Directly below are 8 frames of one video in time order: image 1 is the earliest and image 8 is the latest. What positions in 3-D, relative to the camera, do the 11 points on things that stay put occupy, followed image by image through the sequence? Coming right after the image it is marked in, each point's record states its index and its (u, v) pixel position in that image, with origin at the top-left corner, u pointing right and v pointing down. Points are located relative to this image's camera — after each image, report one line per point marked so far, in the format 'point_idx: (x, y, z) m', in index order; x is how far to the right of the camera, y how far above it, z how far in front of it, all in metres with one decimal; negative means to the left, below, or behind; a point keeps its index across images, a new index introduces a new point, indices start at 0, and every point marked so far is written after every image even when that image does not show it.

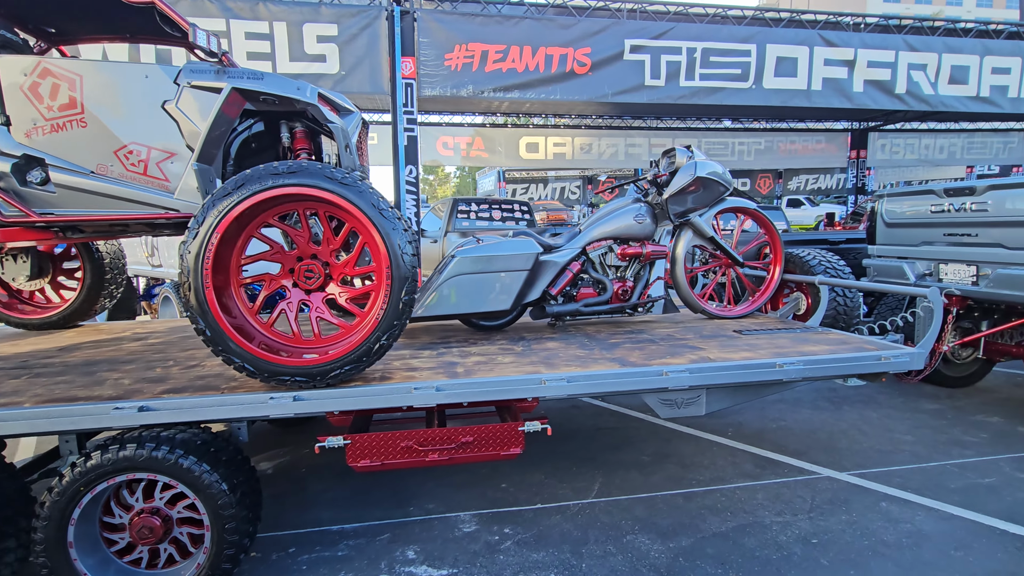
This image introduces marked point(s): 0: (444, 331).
0: (-0.4, -0.3, +3.3) m
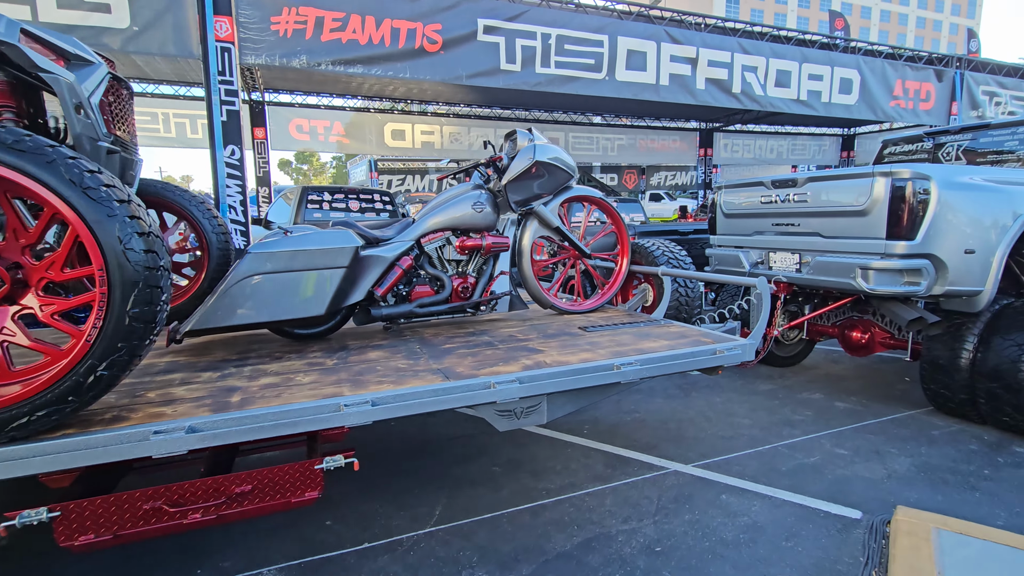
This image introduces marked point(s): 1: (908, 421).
0: (-1.4, -0.3, +2.7) m
1: (+2.9, -1.0, +3.8) m
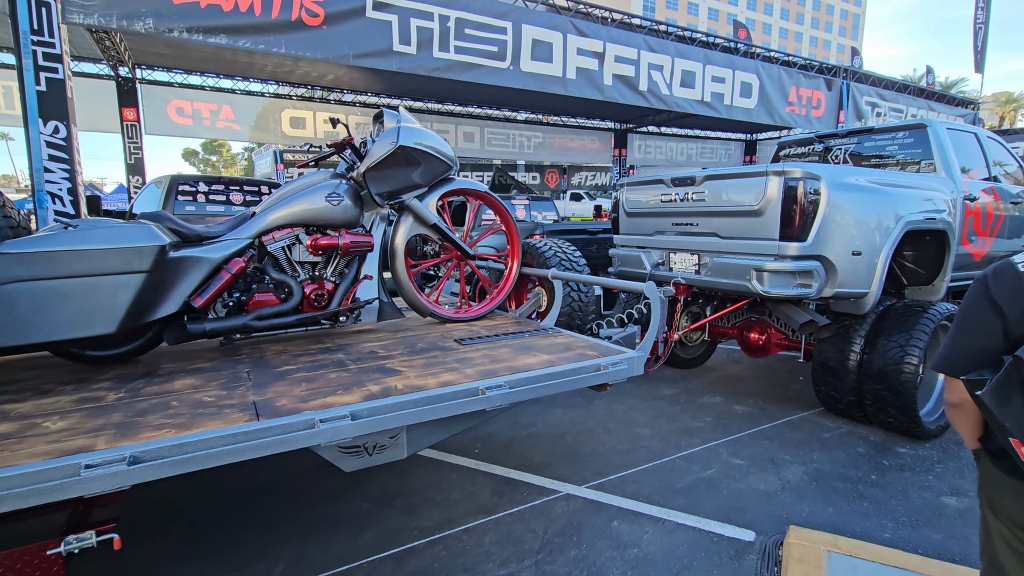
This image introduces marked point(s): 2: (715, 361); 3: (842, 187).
0: (-2.0, -0.3, +2.1) m
1: (+2.1, -1.0, +3.8) m
2: (+2.1, -0.8, +5.4) m
3: (+2.1, +0.6, +3.3) m
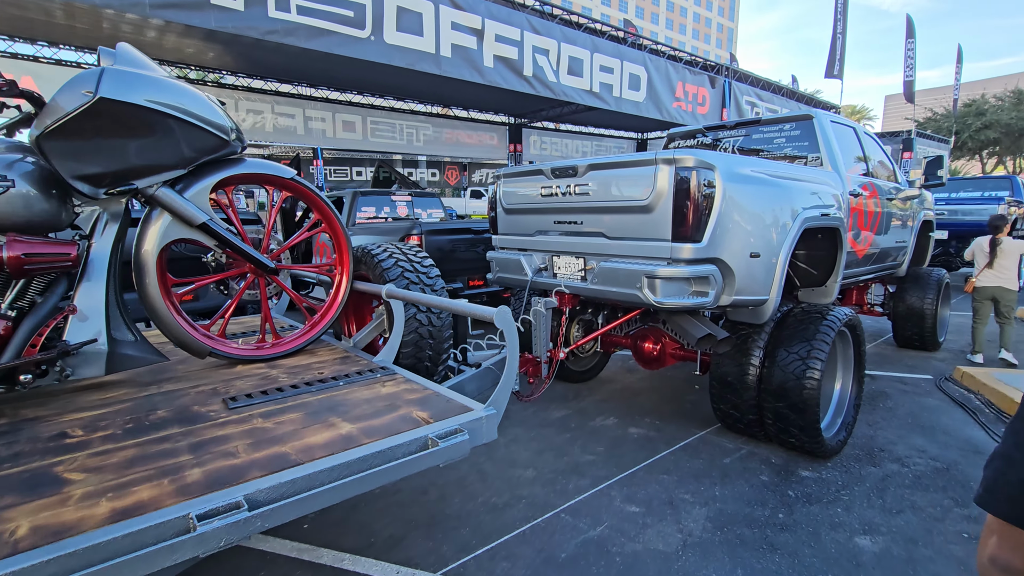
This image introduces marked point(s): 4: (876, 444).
0: (-2.5, -0.5, +0.9) m
1: (+1.2, -1.0, +3.4) m
2: (+0.9, -0.8, +5.0) m
3: (+1.3, +0.6, +2.9) m
4: (+2.4, -1.0, +3.4) m
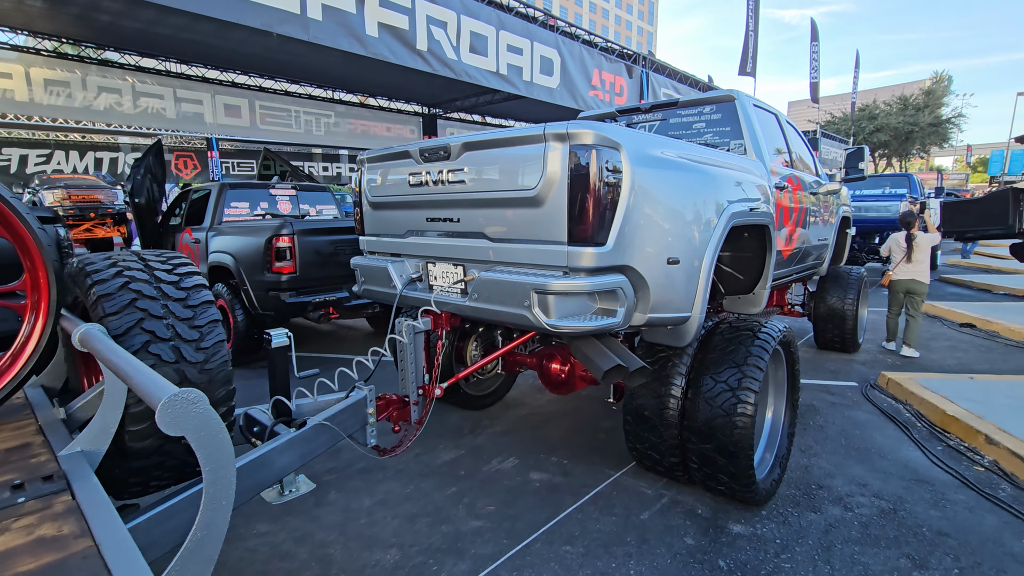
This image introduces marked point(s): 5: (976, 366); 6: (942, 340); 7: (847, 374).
0: (-2.9, -0.6, -0.2) m
1: (+0.5, -1.1, +2.7) m
2: (0.0, -0.9, +4.3) m
3: (+0.6, +0.5, +2.2) m
4: (+1.7, -1.1, +2.9) m
5: (+4.5, -0.8, +5.0) m
6: (+5.1, -0.6, +6.1) m
7: (+3.2, -0.8, +4.9) m
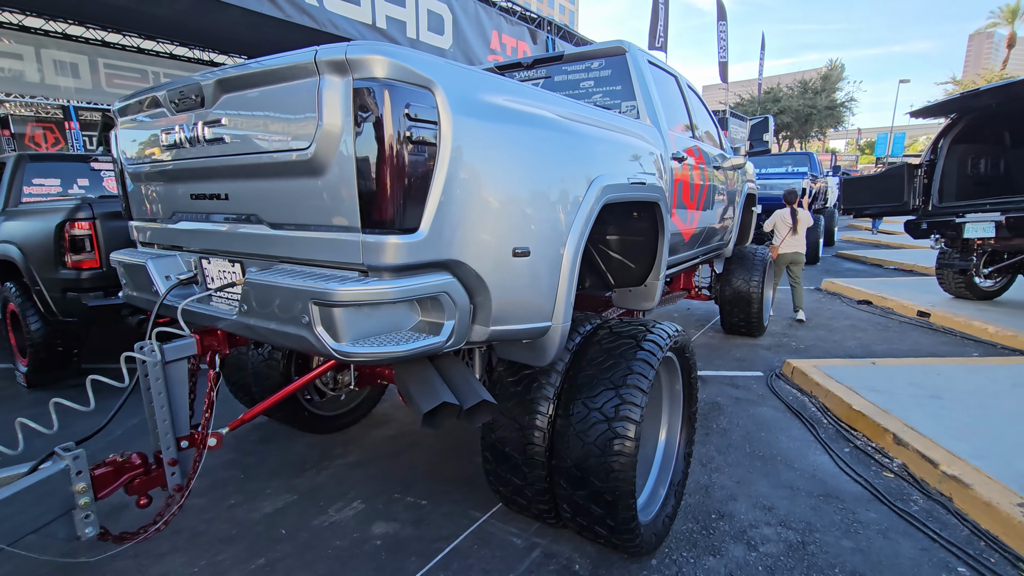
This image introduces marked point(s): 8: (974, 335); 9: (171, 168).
0: (-3.2, -0.8, -1.2) m
1: (-0.2, -1.1, +2.1) m
2: (-0.9, -0.8, +3.6) m
3: (-0.1, +0.5, +1.6) m
4: (+0.9, -1.0, +2.4) m
5: (+3.5, -0.6, +4.9) m
6: (+3.9, -0.4, +6.1) m
7: (+2.1, -0.7, +4.6) m
8: (+4.7, -0.5, +5.2) m
9: (-1.2, +0.4, +1.9) m
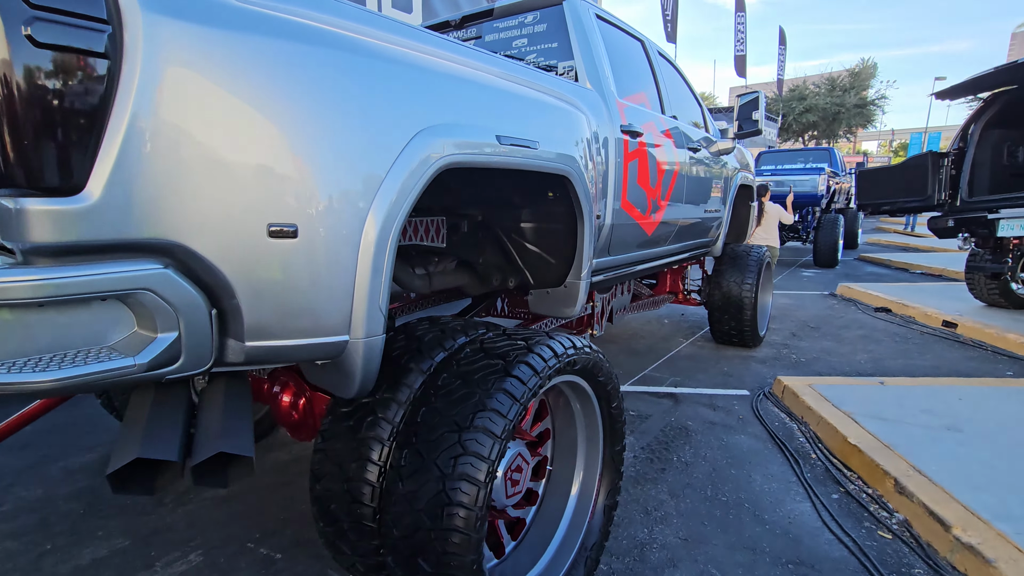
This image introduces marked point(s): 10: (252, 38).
0: (-3.8, -0.8, -1.6) m
1: (-0.7, -1.1, +1.6) m
2: (-1.3, -0.8, +3.1) m
3: (-0.6, +0.5, +1.0) m
4: (+0.5, -1.0, +1.8) m
5: (+3.1, -0.6, +4.3) m
6: (+3.6, -0.4, +5.4) m
7: (+1.7, -0.7, +3.9) m
8: (+4.3, -0.5, +4.5) m
9: (-1.7, +0.5, +1.5) m
10: (-0.5, +0.5, +1.1) m
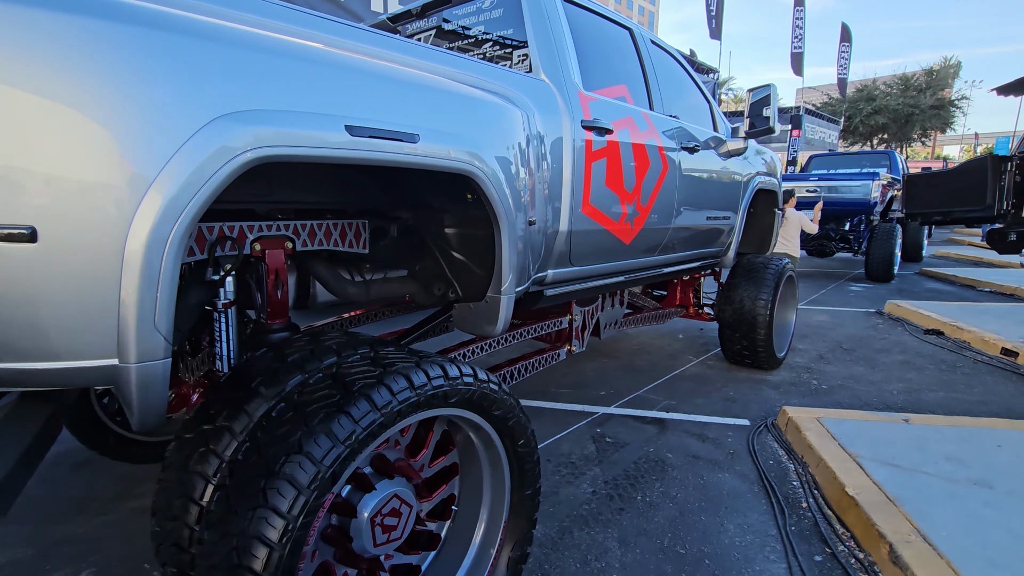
0: (-4.4, -0.7, -1.5) m
1: (-1.0, -1.1, +1.4) m
2: (-1.5, -0.8, +3.0) m
3: (-0.9, +0.5, +0.9) m
4: (+0.1, -1.1, +1.6) m
5: (+3.0, -0.8, +3.7) m
6: (+3.6, -0.6, +4.8) m
7: (+1.6, -0.8, +3.5) m
8: (+4.2, -0.7, +3.9) m
9: (-2.0, +0.5, +1.4) m
10: (-0.9, +0.5, +0.9) m
